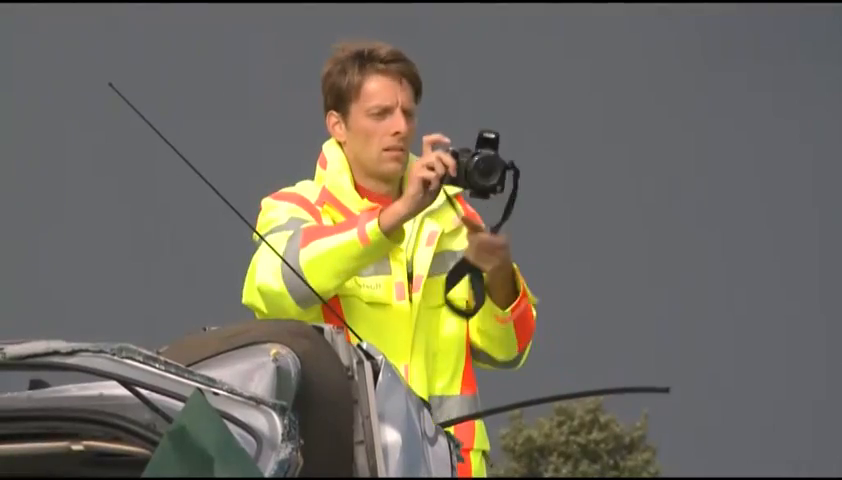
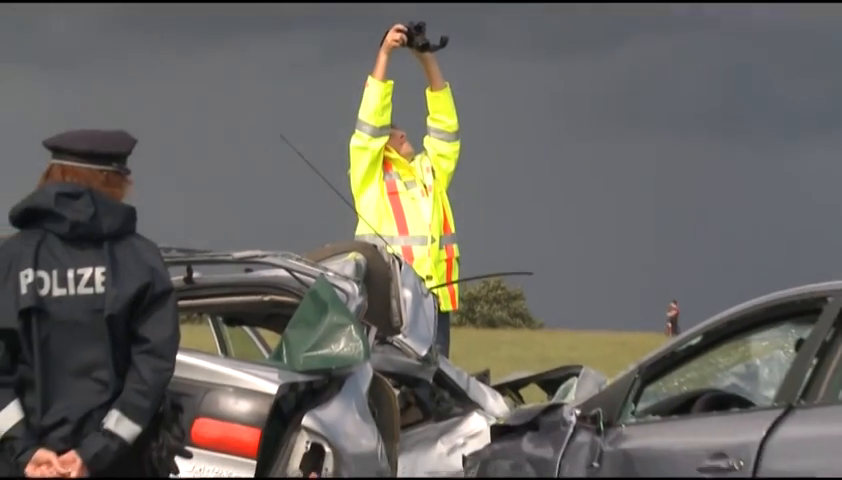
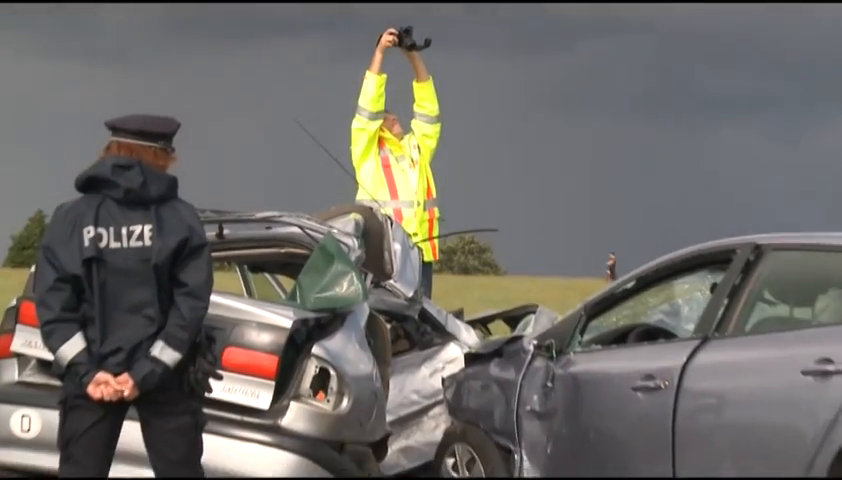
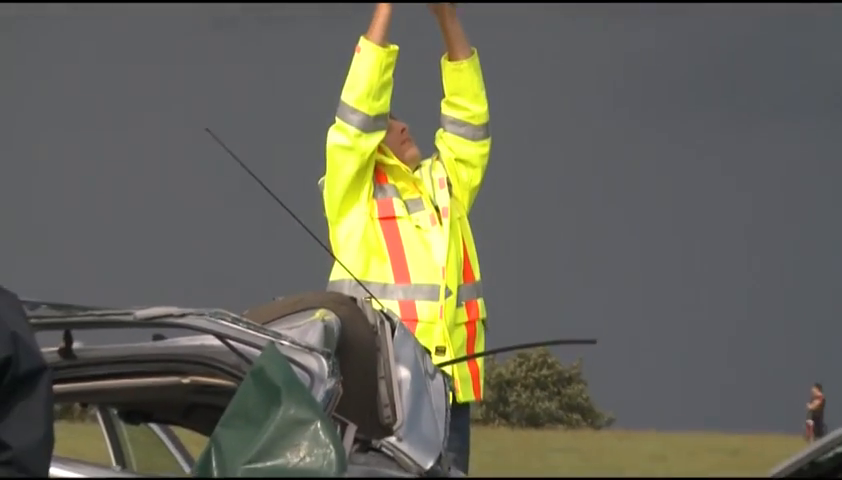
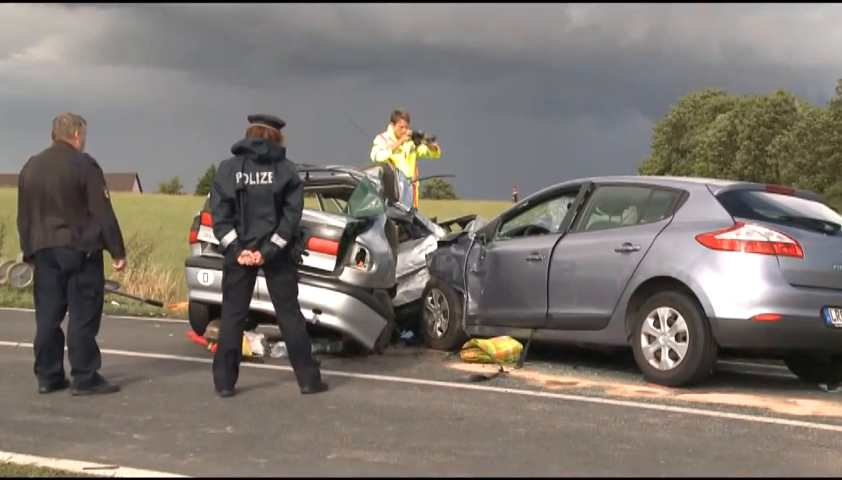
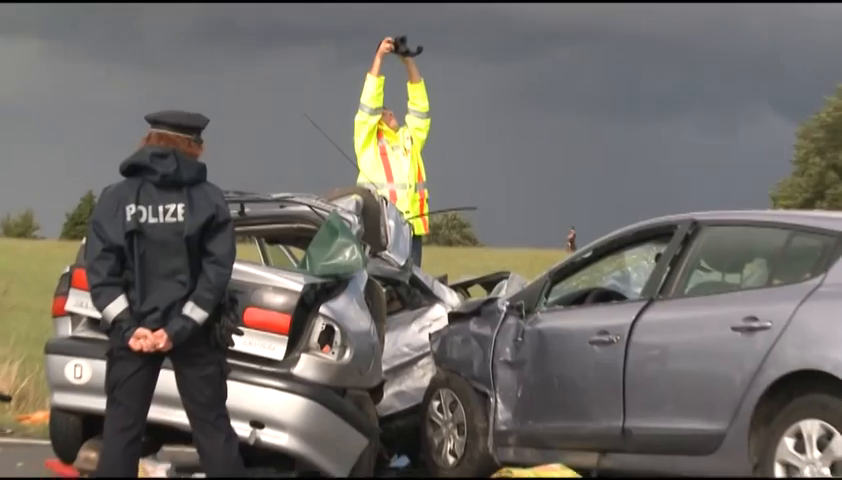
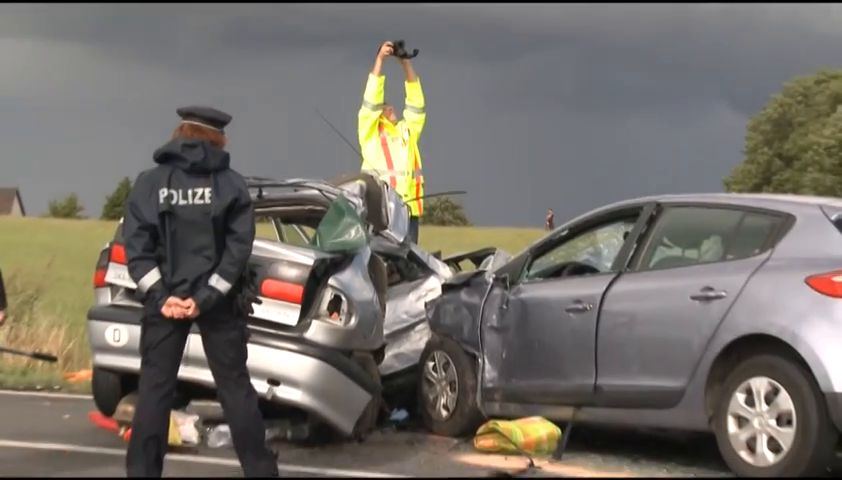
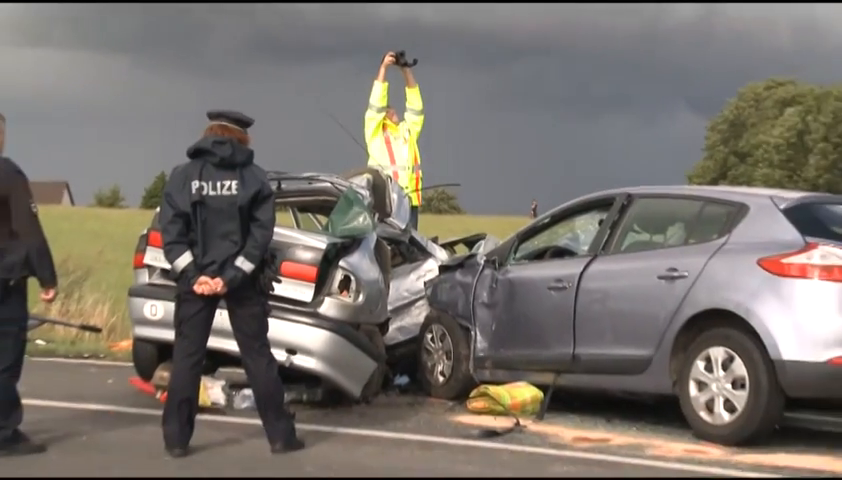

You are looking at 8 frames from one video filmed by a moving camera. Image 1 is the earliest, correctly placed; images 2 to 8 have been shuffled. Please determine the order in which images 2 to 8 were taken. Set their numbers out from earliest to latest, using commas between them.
4, 2, 3, 6, 7, 8, 5
